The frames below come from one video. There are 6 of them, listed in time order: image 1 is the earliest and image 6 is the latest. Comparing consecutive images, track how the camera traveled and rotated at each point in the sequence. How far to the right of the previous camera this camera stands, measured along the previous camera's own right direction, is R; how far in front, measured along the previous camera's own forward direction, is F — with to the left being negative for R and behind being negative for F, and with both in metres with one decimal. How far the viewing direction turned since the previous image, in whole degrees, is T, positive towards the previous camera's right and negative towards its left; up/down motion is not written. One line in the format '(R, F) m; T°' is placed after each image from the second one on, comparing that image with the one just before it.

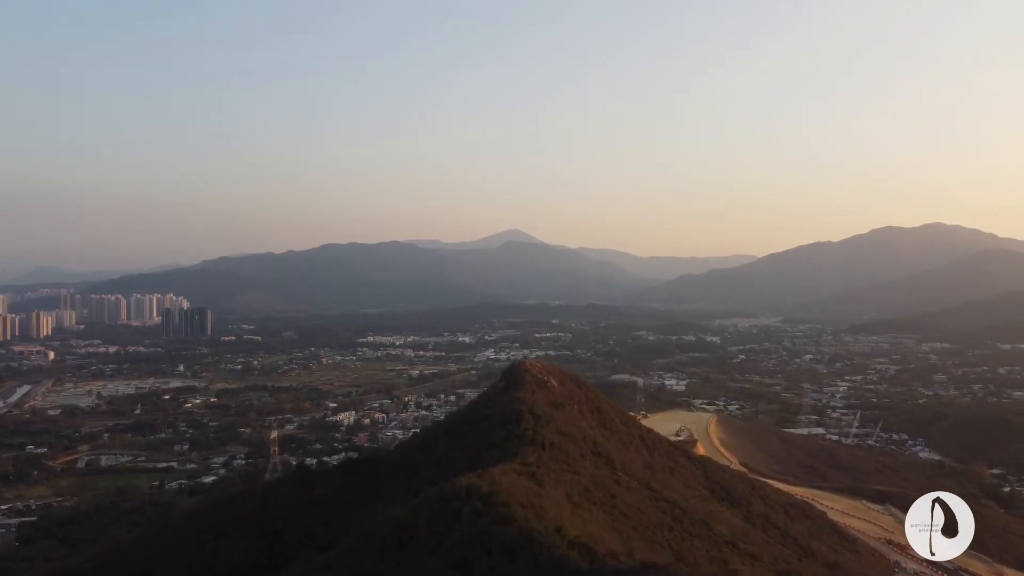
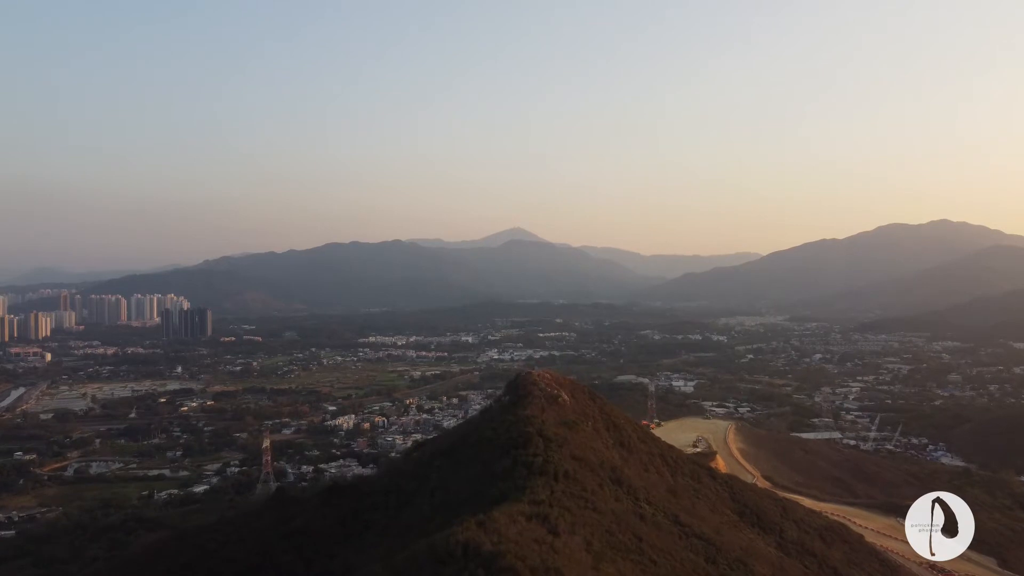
(0.0, +1.3) m; 0°
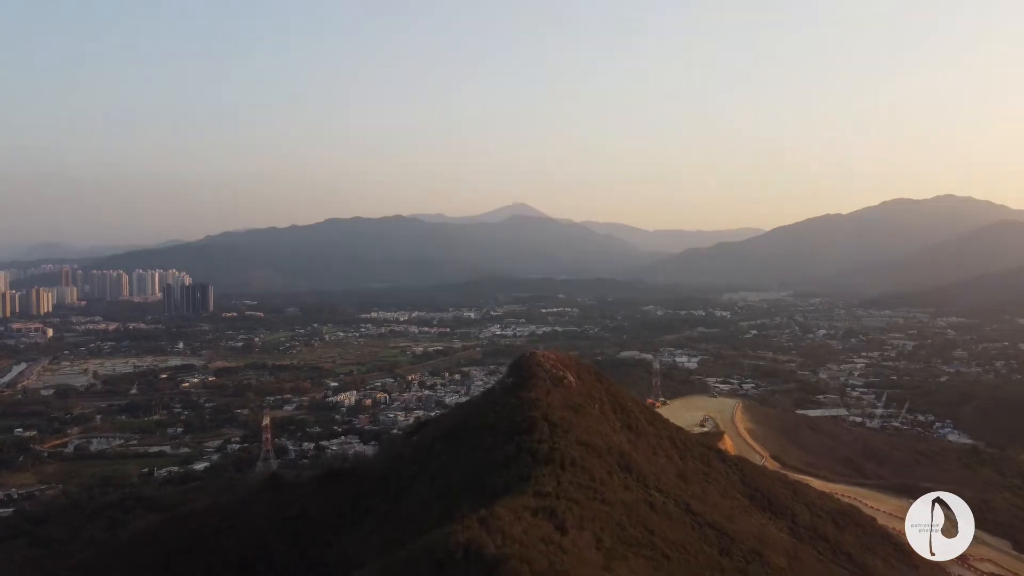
(0.0, +0.5) m; 0°
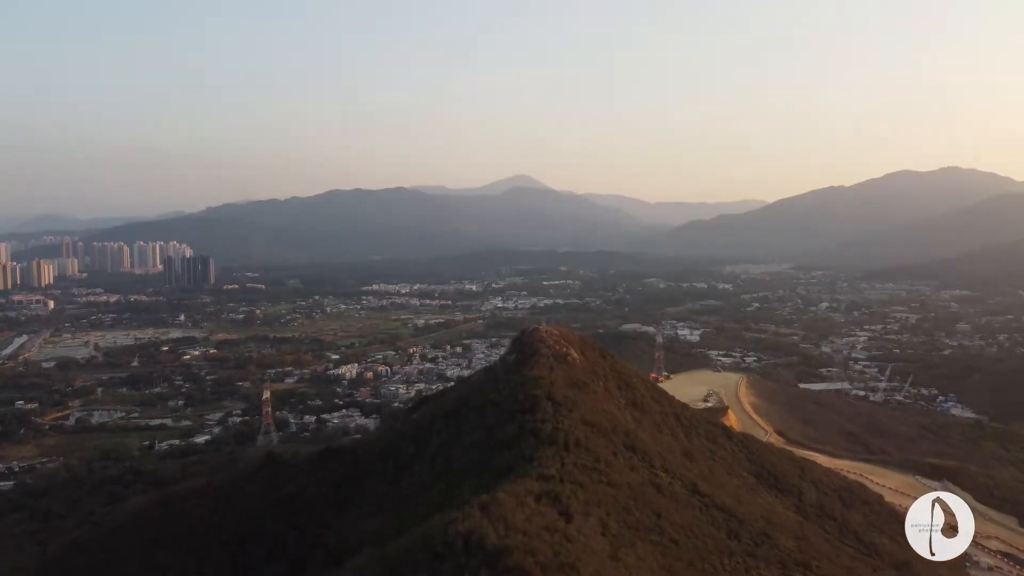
(0.0, +0.3) m; 0°
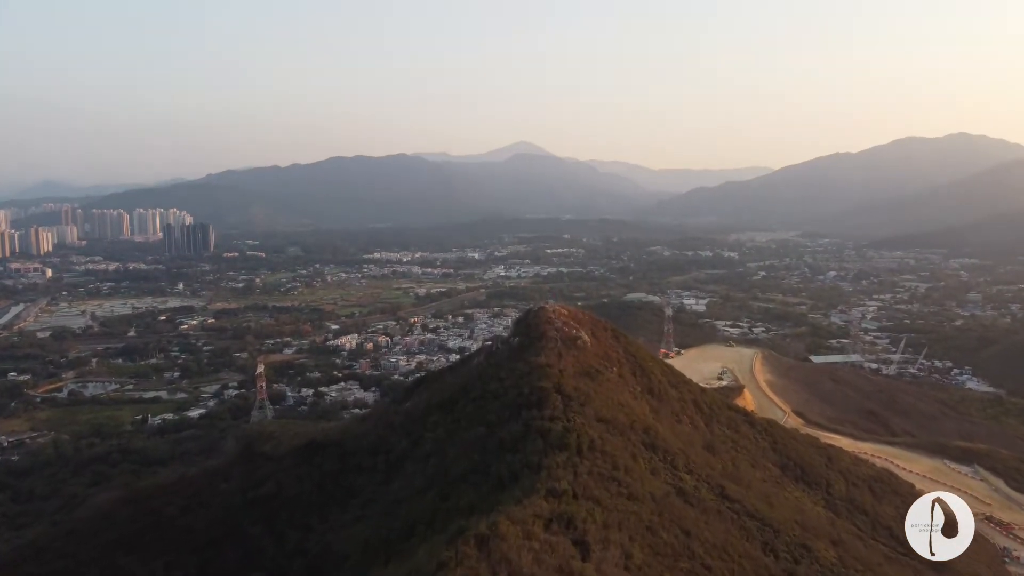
(0.0, +1.0) m; 0°
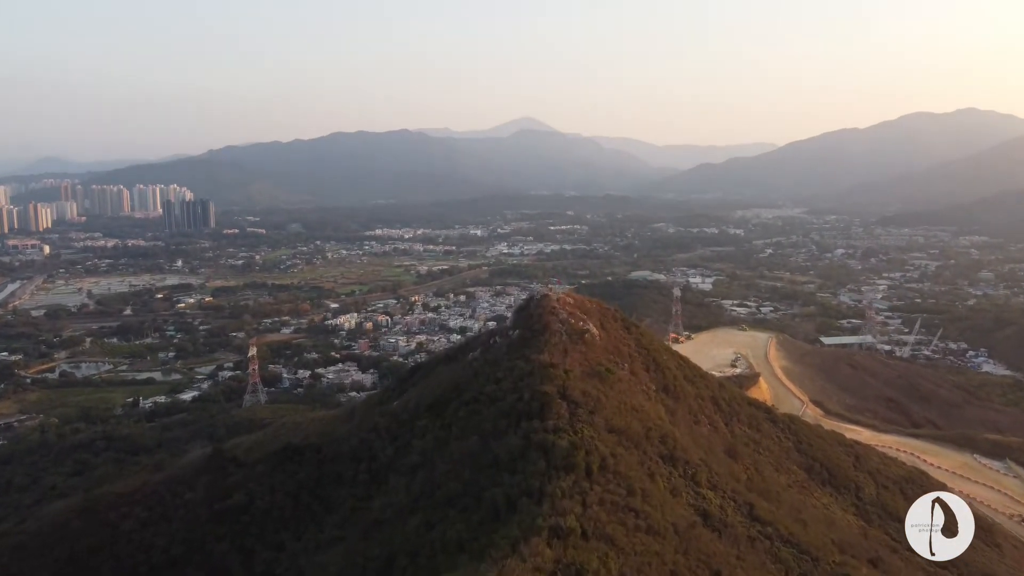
(0.0, +0.9) m; 0°
